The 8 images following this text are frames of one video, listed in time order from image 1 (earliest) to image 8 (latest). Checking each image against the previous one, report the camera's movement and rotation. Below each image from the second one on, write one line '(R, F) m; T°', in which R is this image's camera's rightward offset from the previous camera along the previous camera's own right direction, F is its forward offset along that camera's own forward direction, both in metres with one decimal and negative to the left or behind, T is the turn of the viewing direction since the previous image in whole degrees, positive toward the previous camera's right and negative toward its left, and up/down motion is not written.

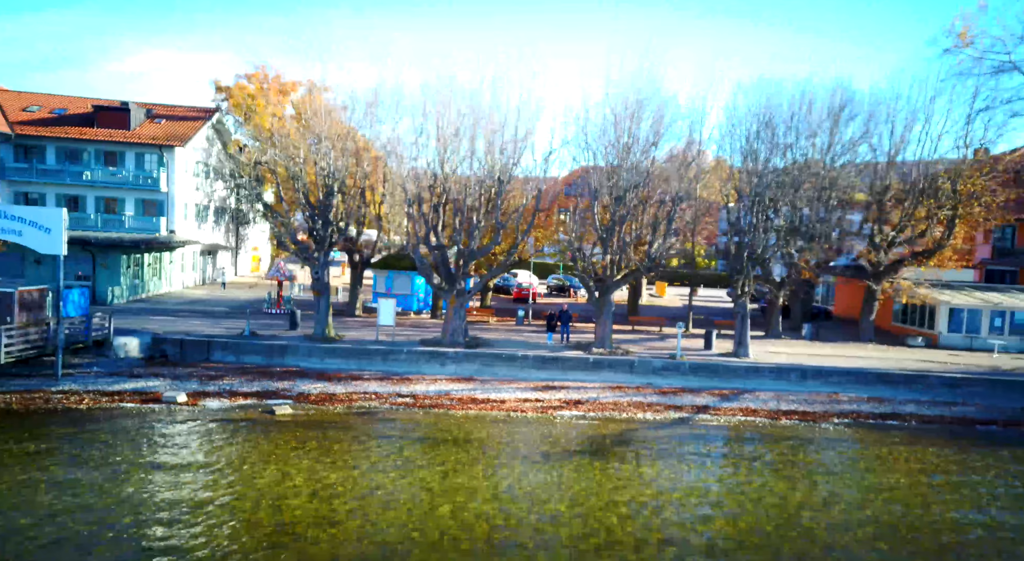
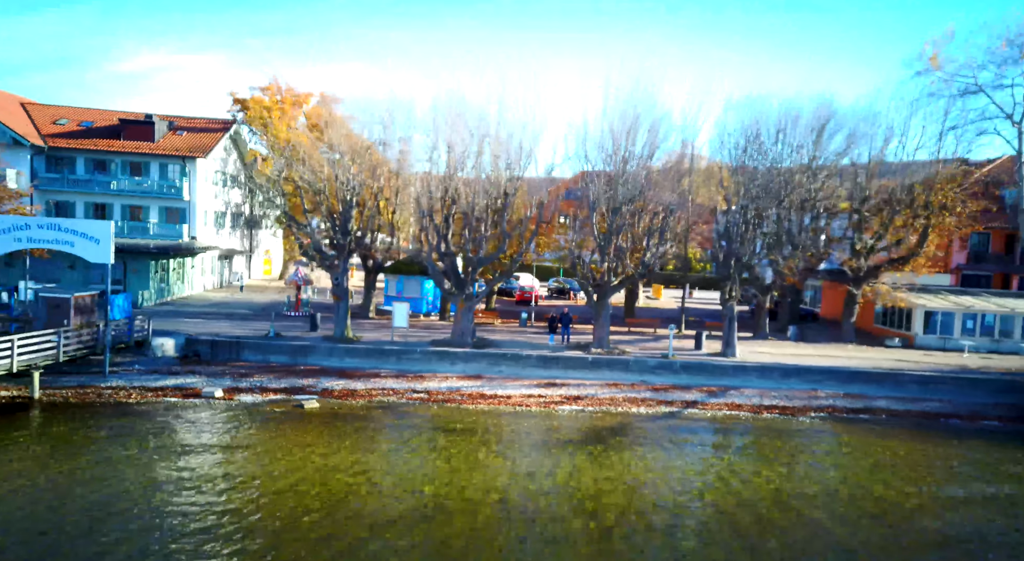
(-0.2, -2.3) m; 0°
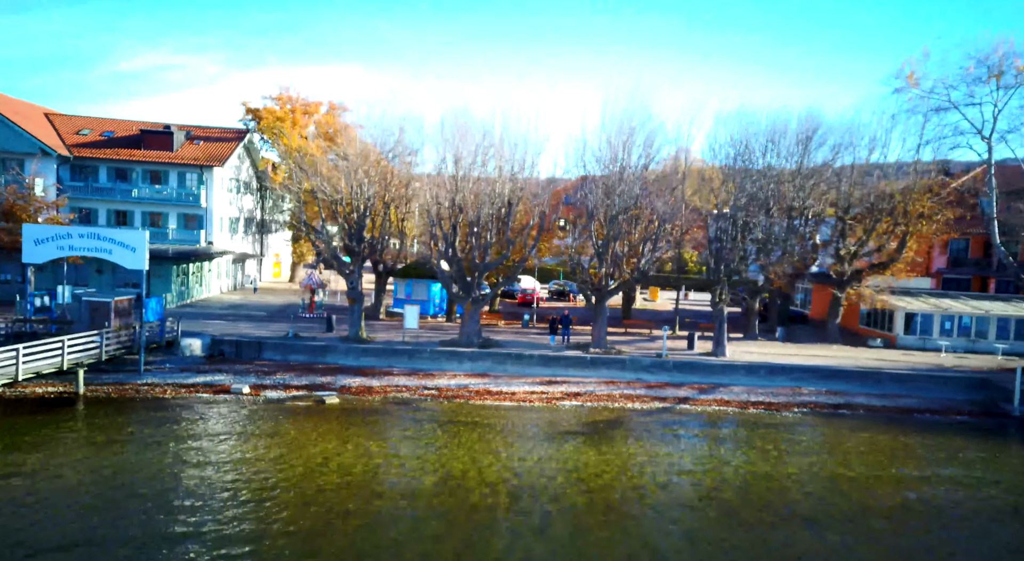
(-0.2, -2.0) m; 0°
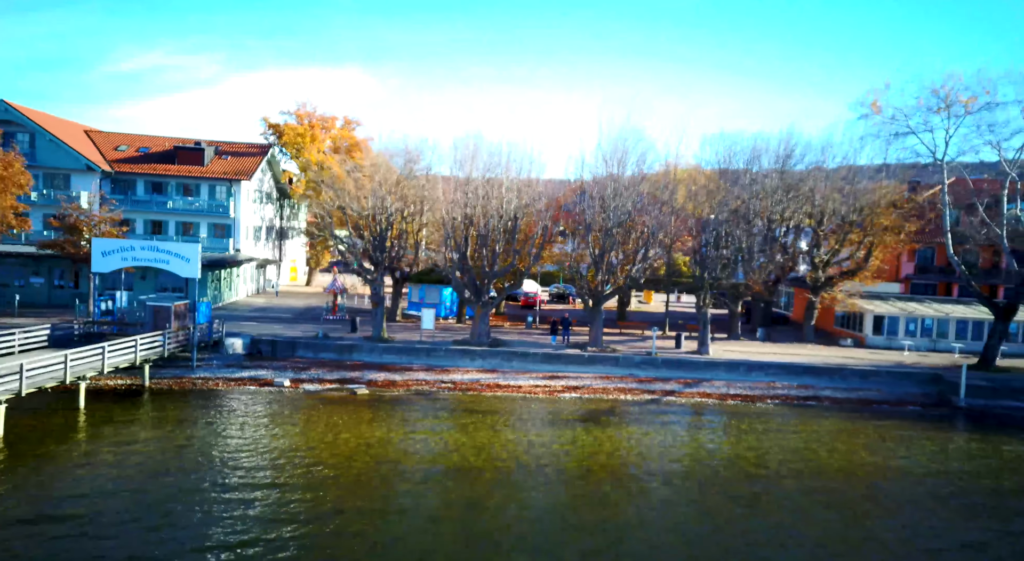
(-0.3, -3.8) m; 0°
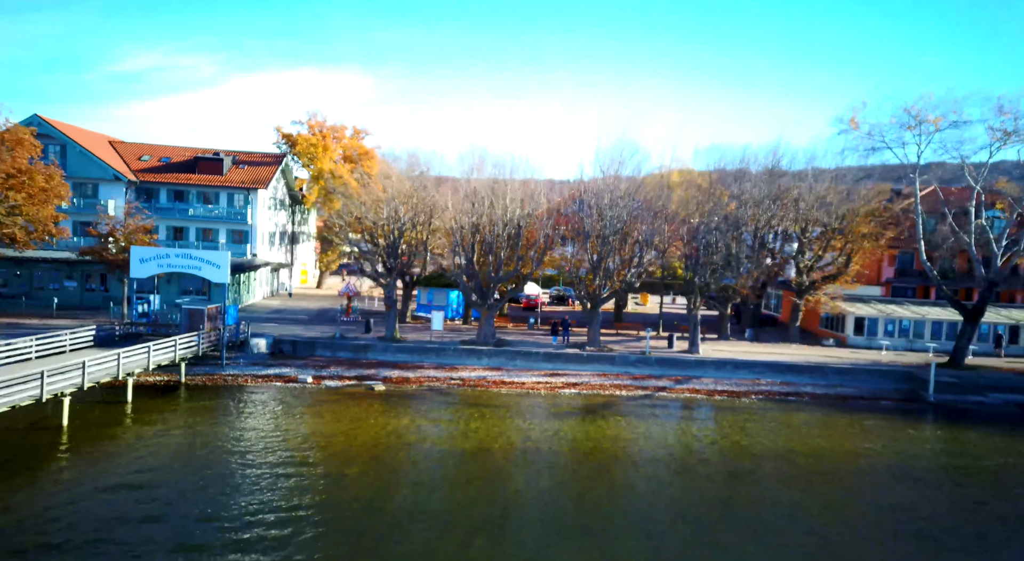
(-0.2, -2.7) m; 0°
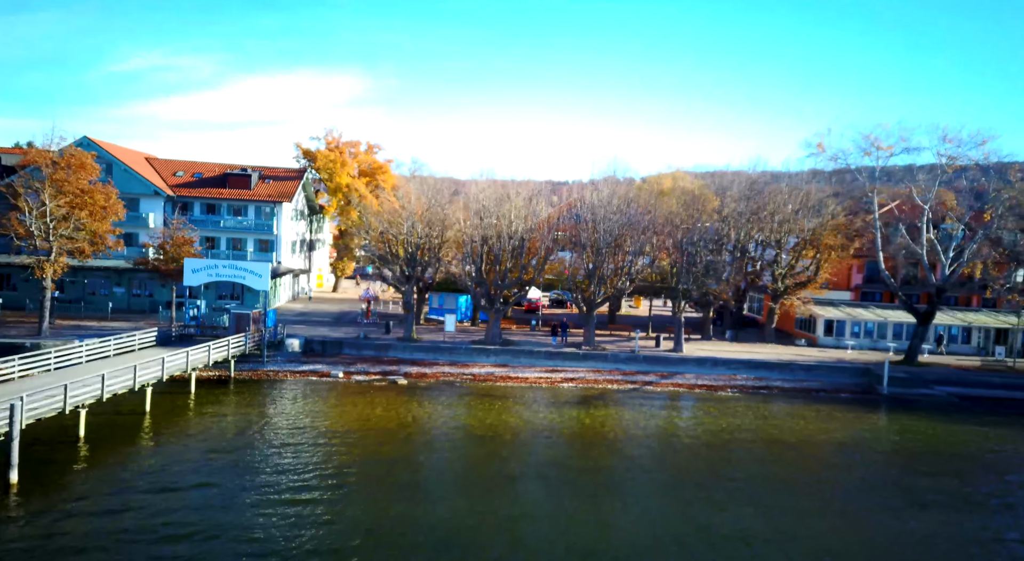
(-0.3, -4.8) m; 0°
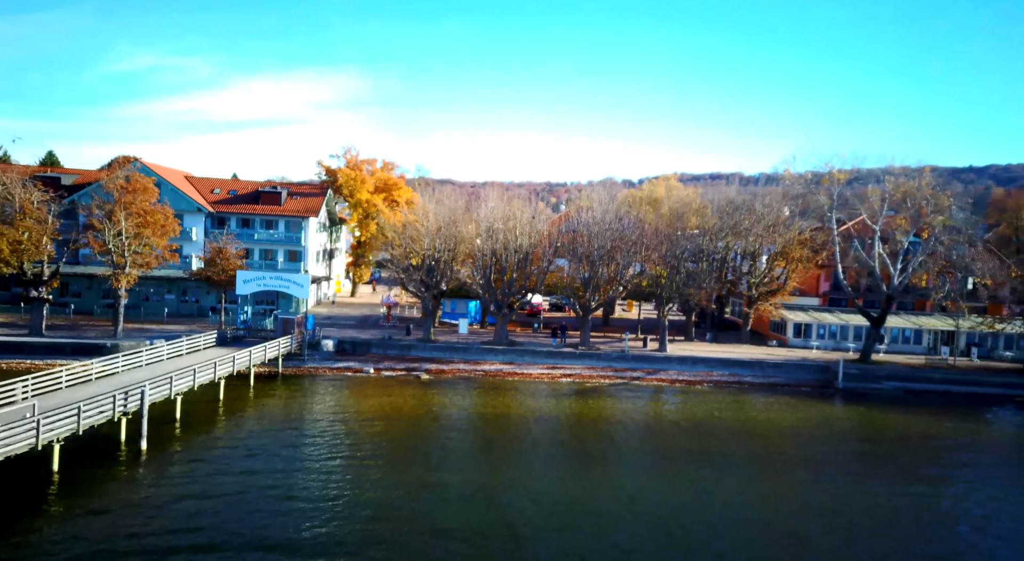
(-0.4, -6.2) m; 0°
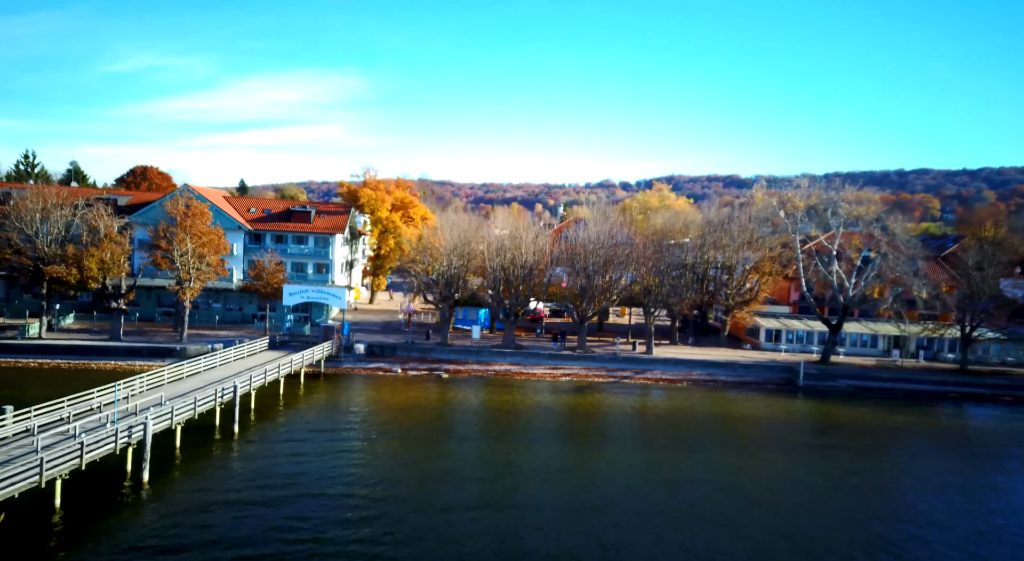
(-0.6, -7.3) m; 0°
